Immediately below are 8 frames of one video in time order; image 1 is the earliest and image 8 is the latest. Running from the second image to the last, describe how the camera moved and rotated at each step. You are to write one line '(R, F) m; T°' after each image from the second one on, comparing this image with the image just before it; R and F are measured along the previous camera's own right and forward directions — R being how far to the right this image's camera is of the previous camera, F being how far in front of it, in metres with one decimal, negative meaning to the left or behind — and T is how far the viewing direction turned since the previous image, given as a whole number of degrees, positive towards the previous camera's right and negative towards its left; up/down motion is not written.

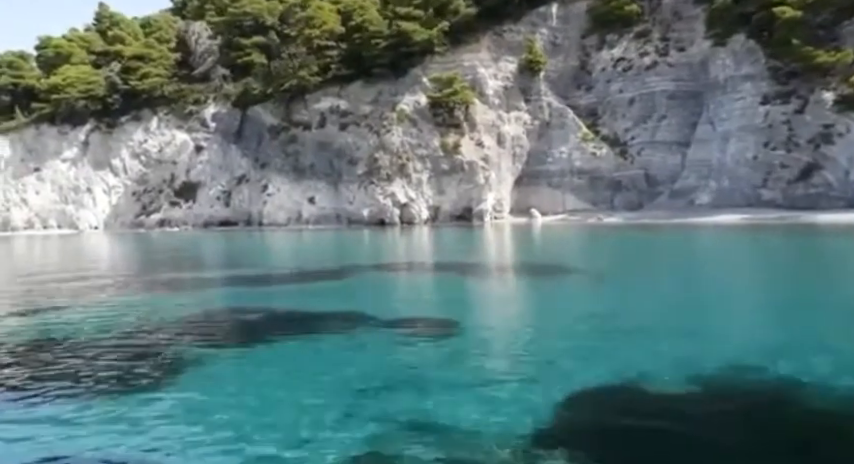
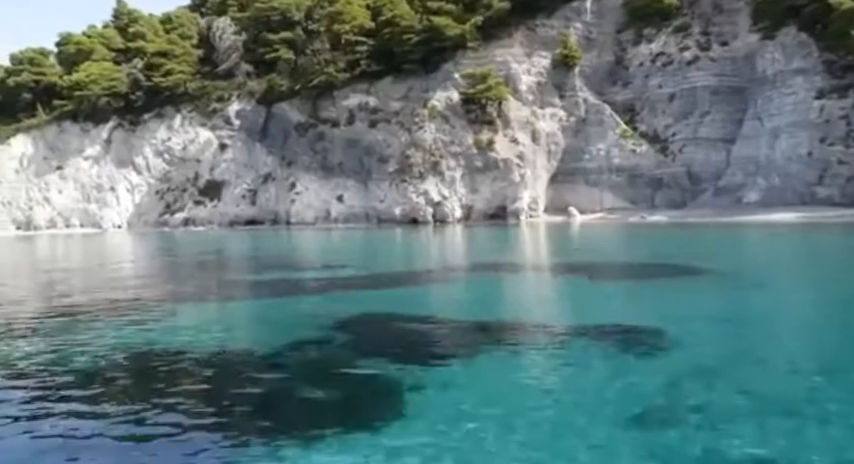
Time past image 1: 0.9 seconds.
(-1.6, +0.9) m; 0°
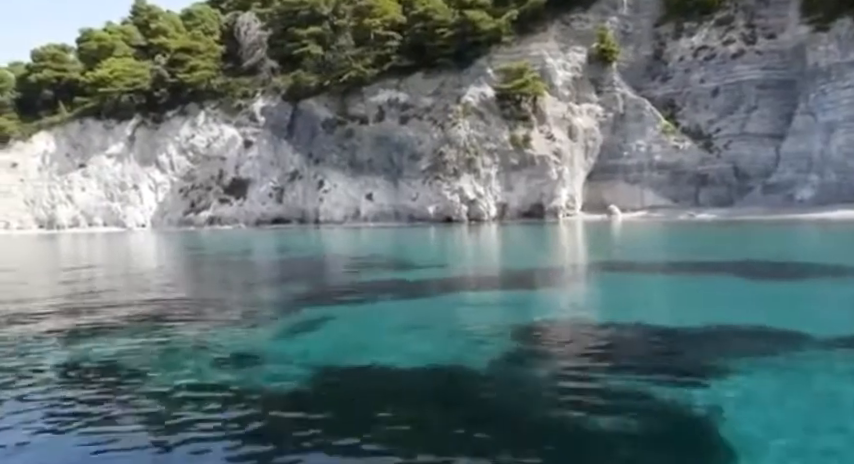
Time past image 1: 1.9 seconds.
(-1.6, +1.0) m; 0°
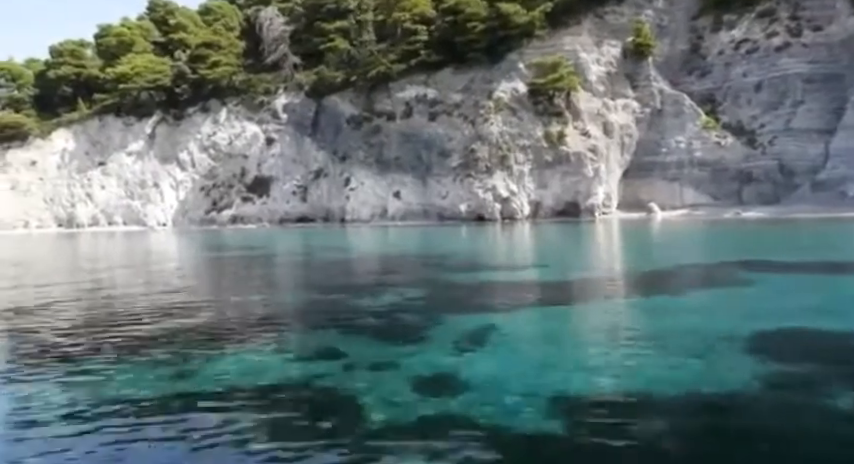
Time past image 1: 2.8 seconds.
(-1.5, +1.1) m; 0°
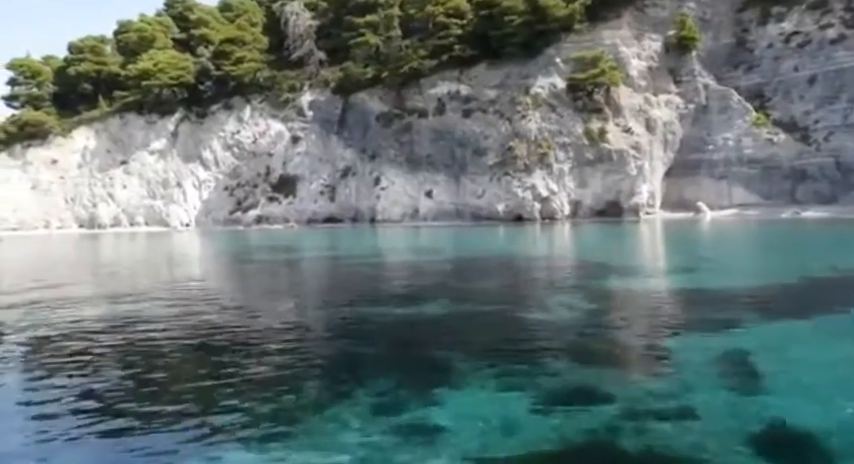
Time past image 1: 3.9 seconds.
(-1.7, +1.4) m; 0°
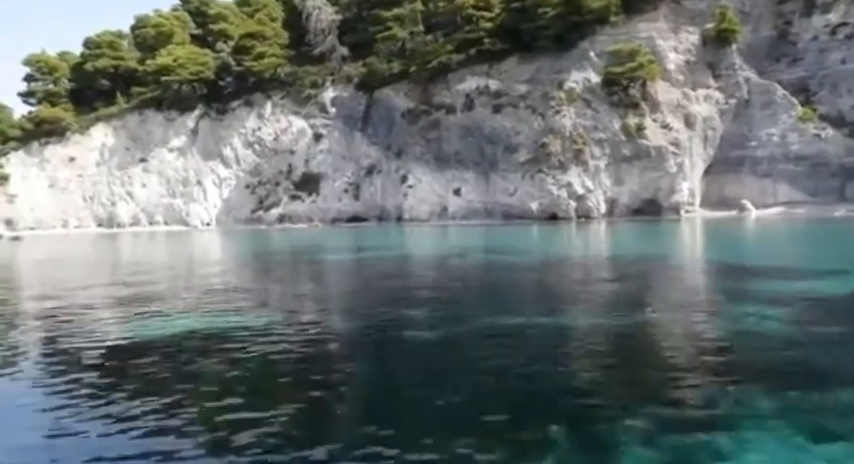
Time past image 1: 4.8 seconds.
(-1.4, +1.2) m; 0°
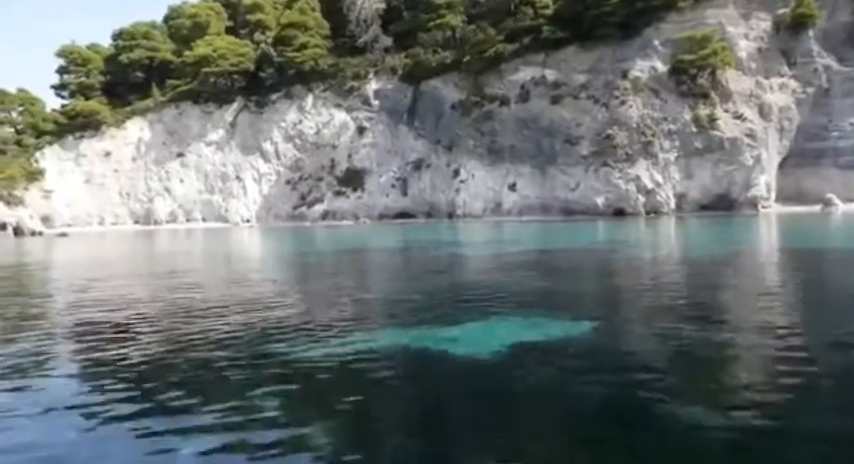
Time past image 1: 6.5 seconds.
(-2.6, +1.9) m; 0°
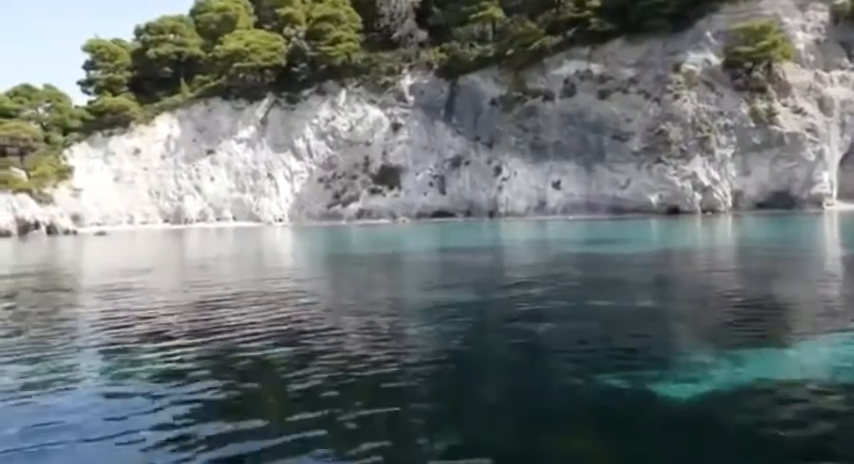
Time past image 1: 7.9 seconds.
(-2.0, +1.3) m; 0°
